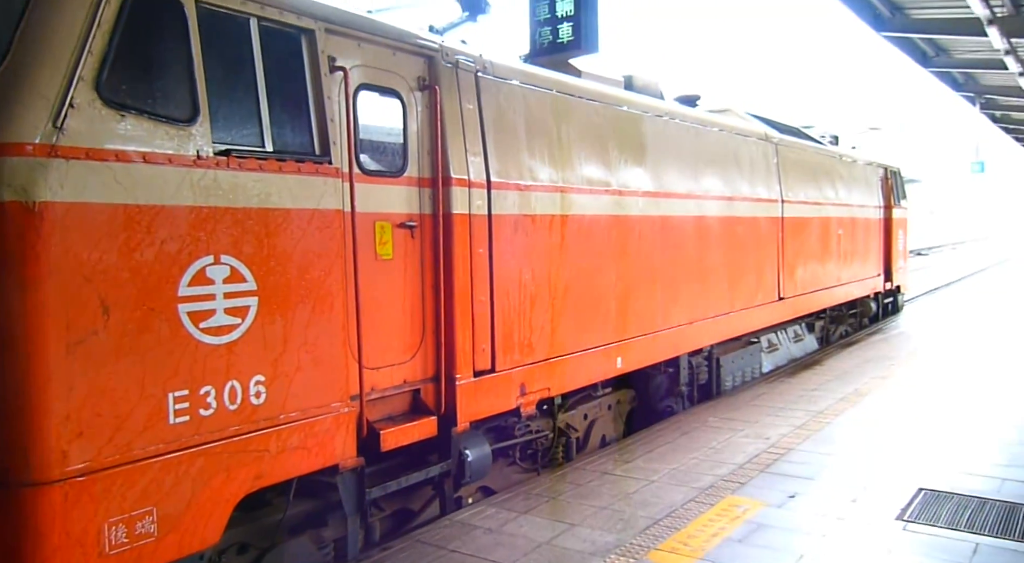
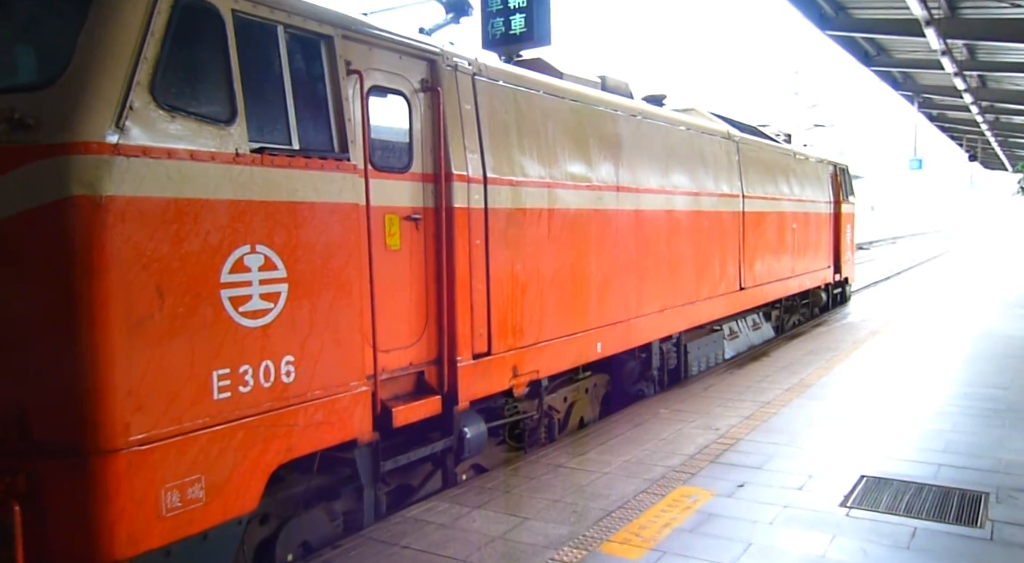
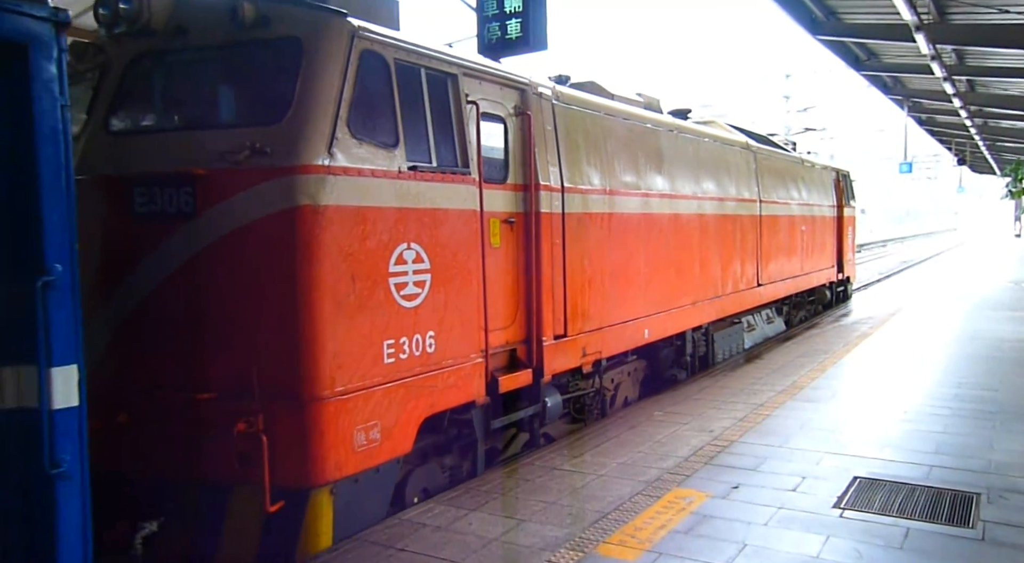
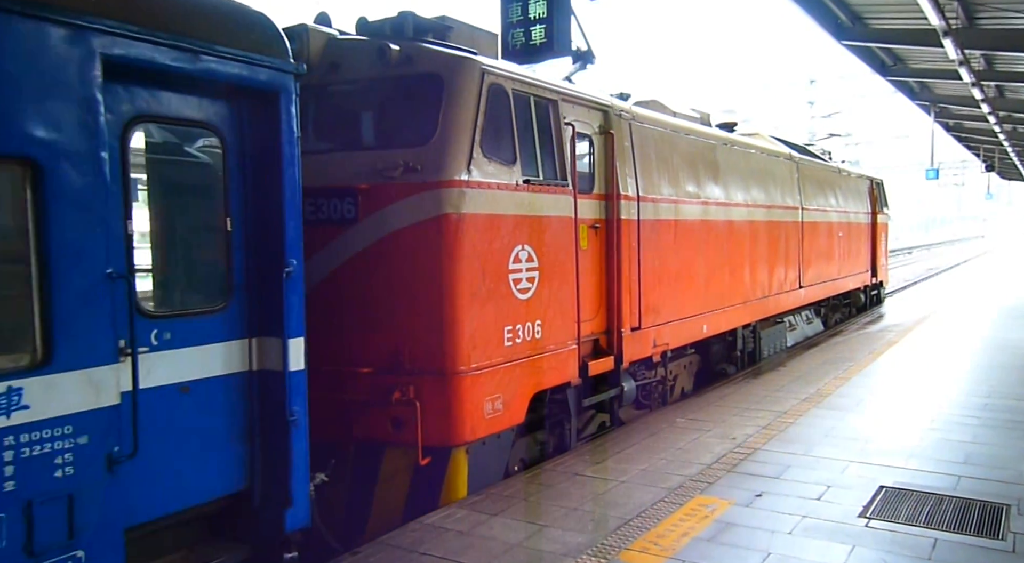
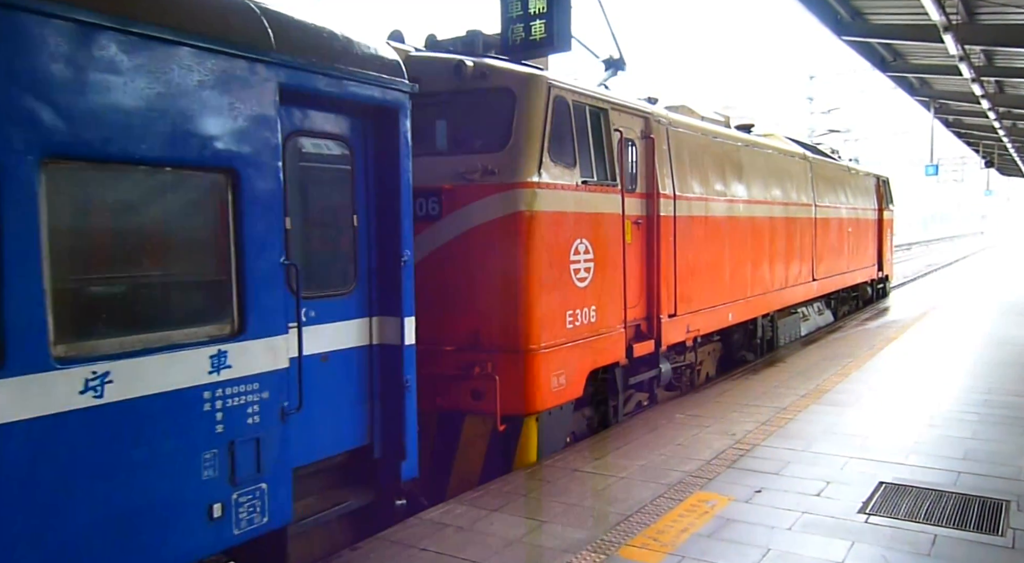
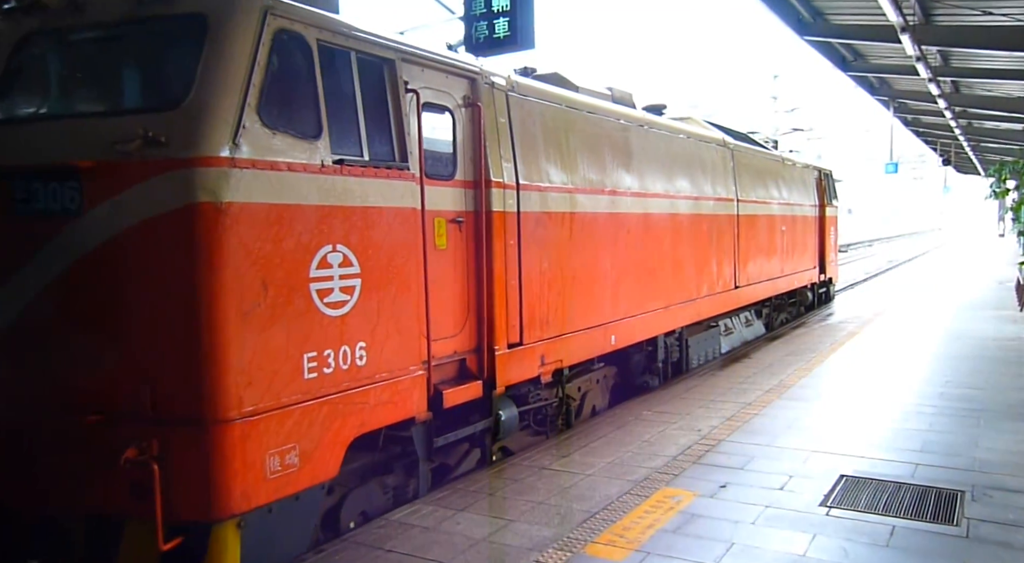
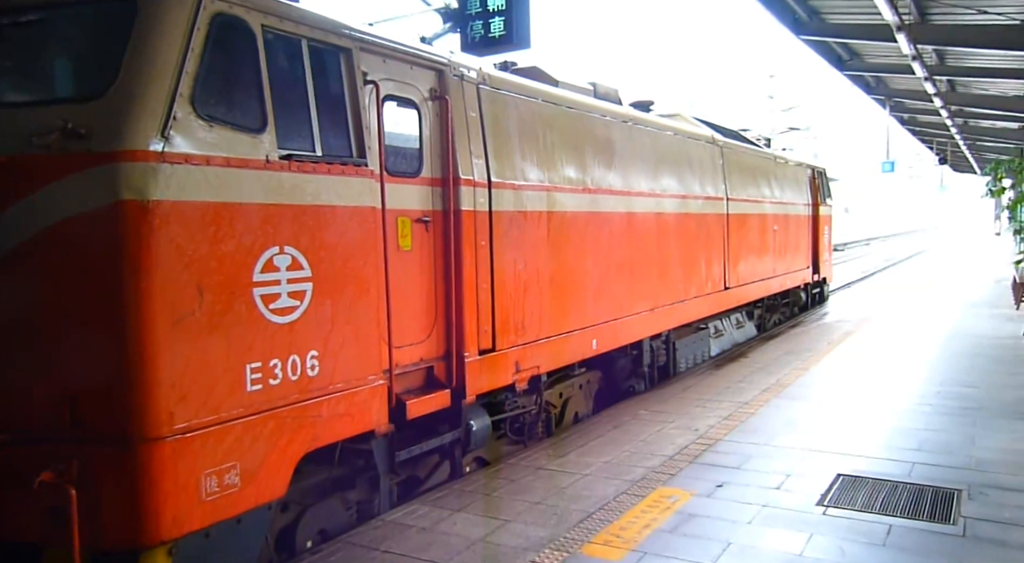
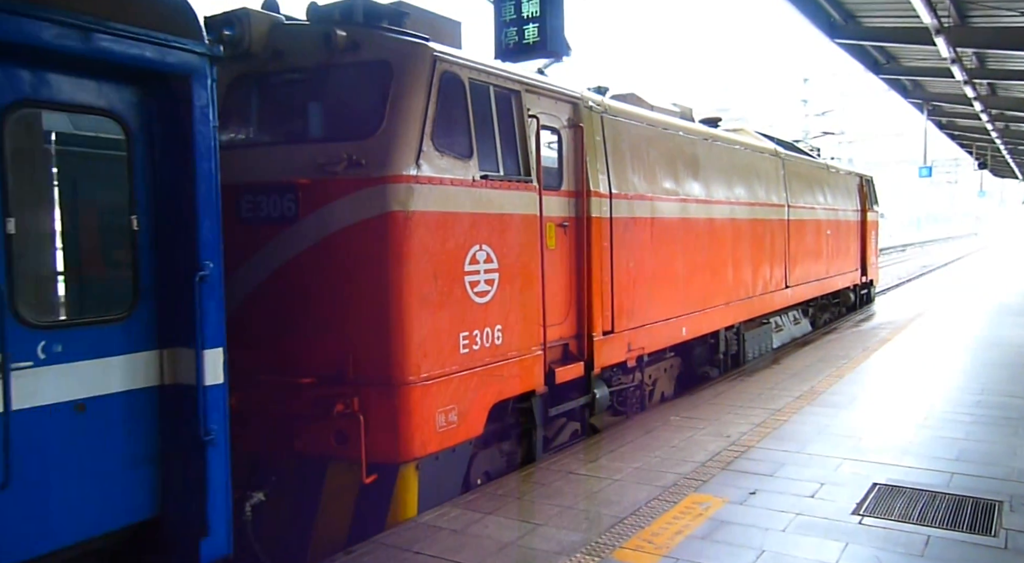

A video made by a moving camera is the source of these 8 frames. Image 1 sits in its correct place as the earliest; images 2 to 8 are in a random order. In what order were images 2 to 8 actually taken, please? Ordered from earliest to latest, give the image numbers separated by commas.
2, 7, 6, 3, 8, 4, 5
